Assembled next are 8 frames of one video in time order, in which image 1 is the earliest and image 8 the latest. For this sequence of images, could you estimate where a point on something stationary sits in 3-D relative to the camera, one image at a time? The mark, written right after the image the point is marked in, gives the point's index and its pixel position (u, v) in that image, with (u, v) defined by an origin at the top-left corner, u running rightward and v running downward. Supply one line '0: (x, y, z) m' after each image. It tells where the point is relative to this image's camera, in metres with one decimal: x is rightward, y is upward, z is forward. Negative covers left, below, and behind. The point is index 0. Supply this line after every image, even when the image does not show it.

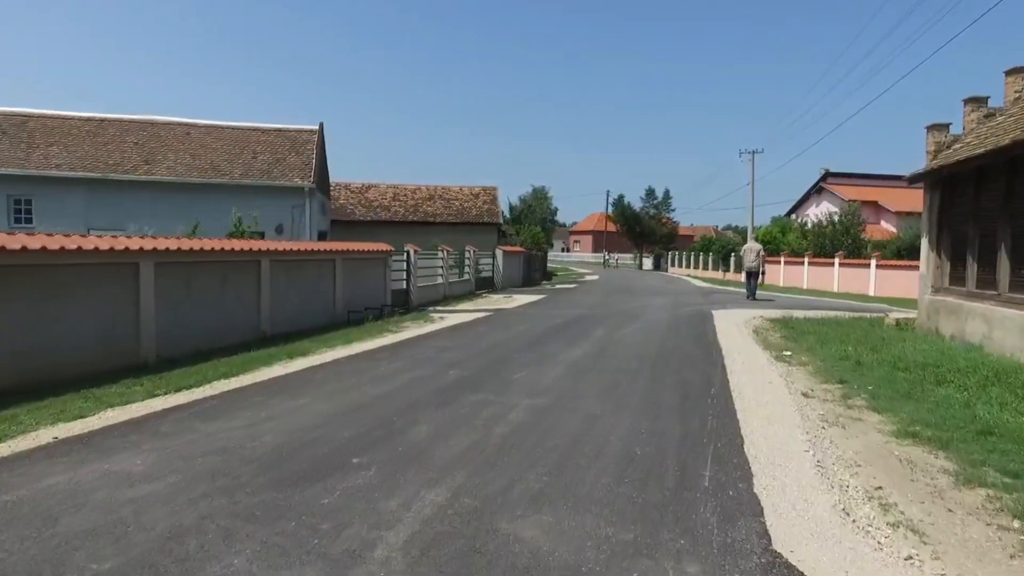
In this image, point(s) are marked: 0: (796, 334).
0: (+6.5, -1.1, +15.5) m
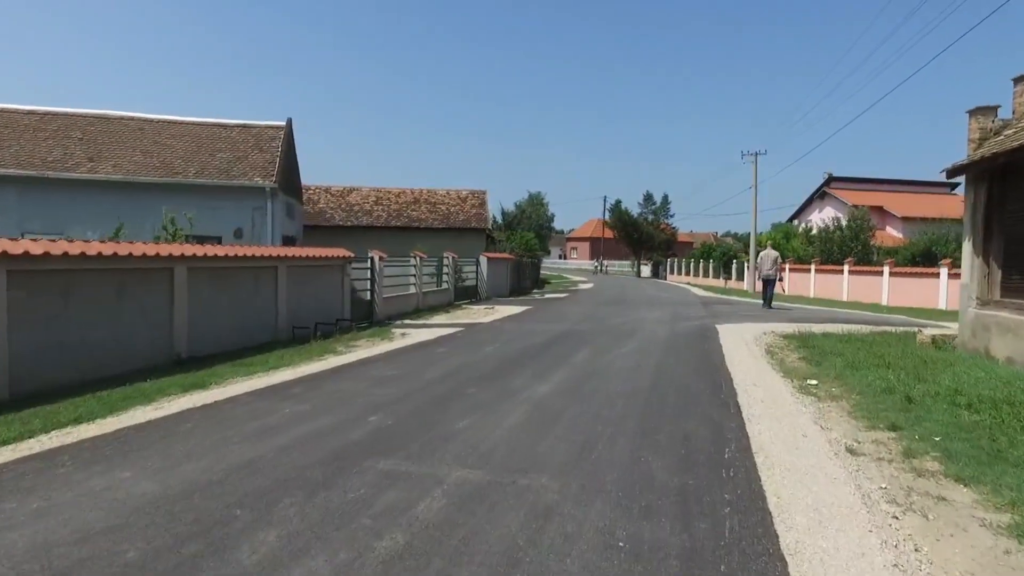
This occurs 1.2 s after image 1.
0: (+5.9, -1.3, +13.0) m
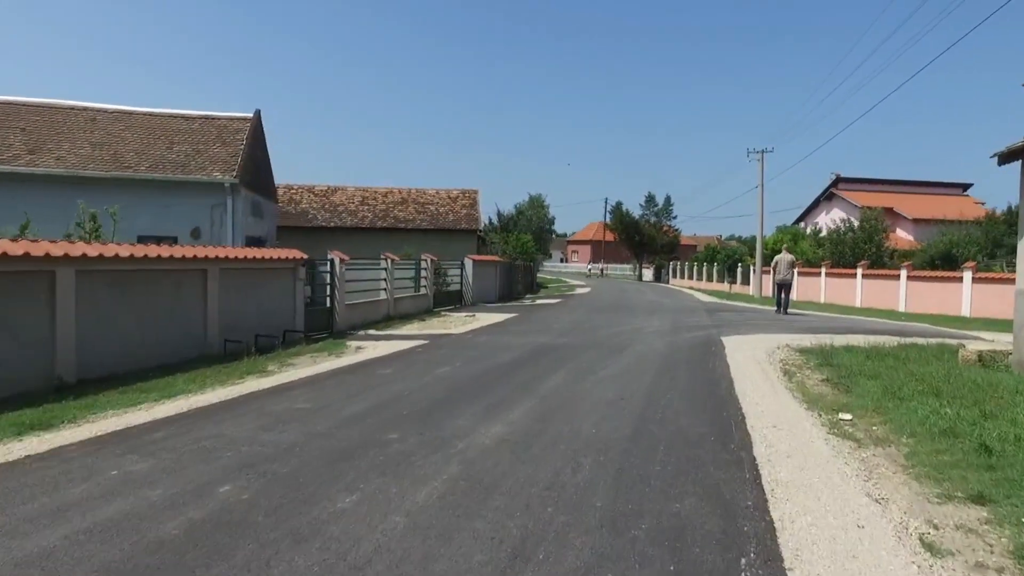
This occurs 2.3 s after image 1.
0: (+5.3, -1.4, +10.7) m
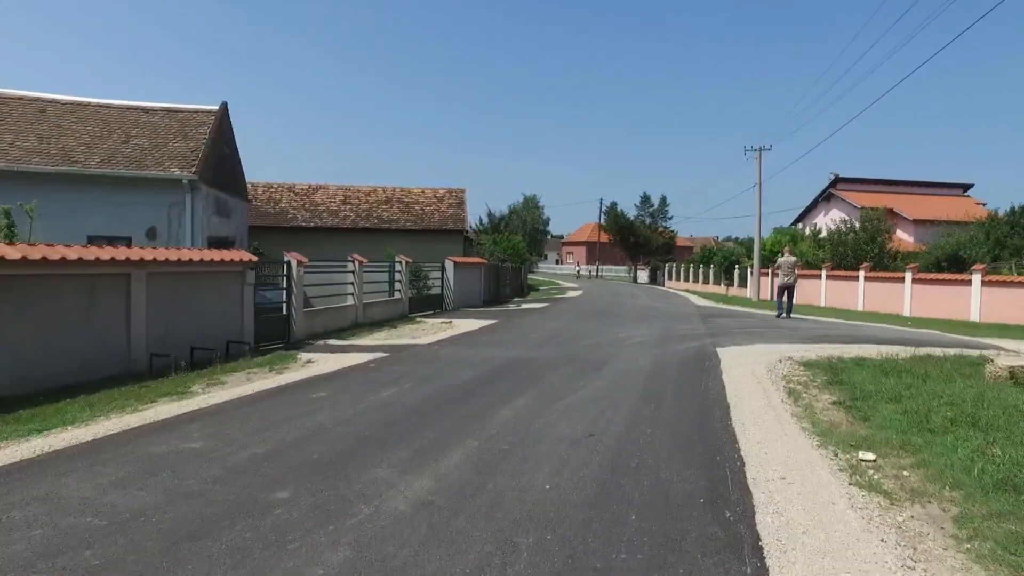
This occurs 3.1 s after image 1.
0: (+4.7, -1.6, +9.1) m
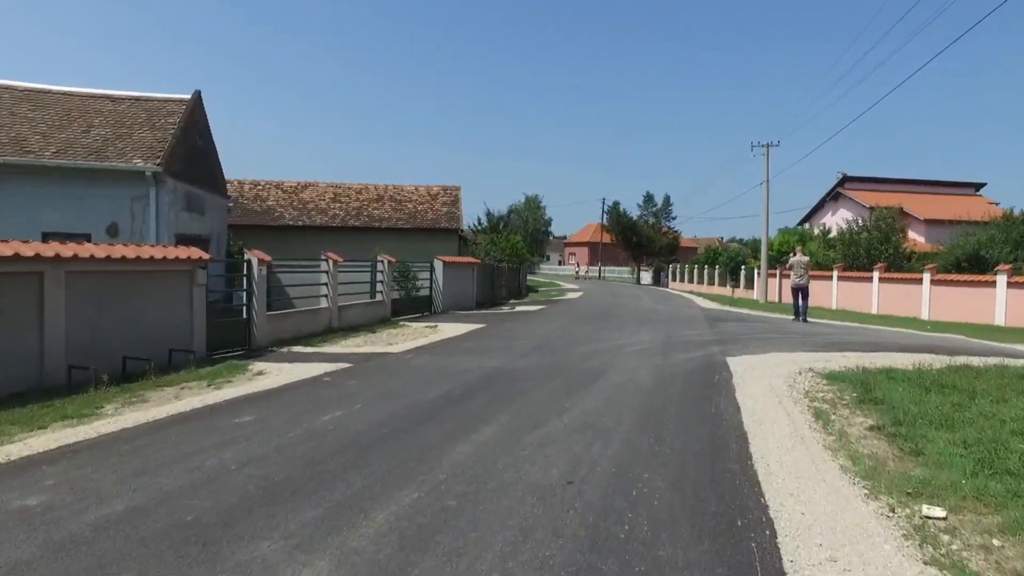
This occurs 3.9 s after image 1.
0: (+4.4, -1.6, +7.5) m
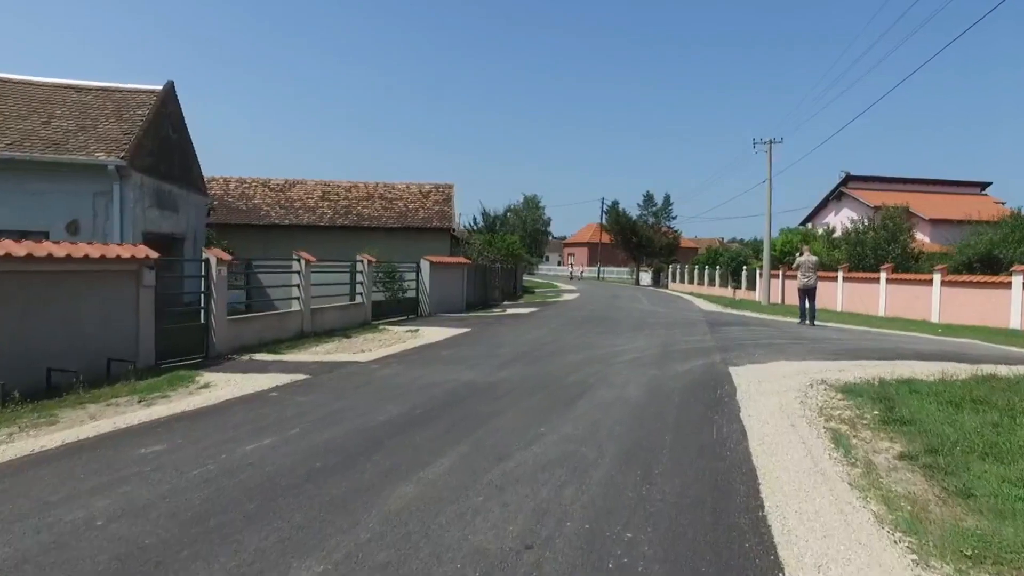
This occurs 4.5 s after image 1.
0: (+4.0, -1.6, +6.2) m
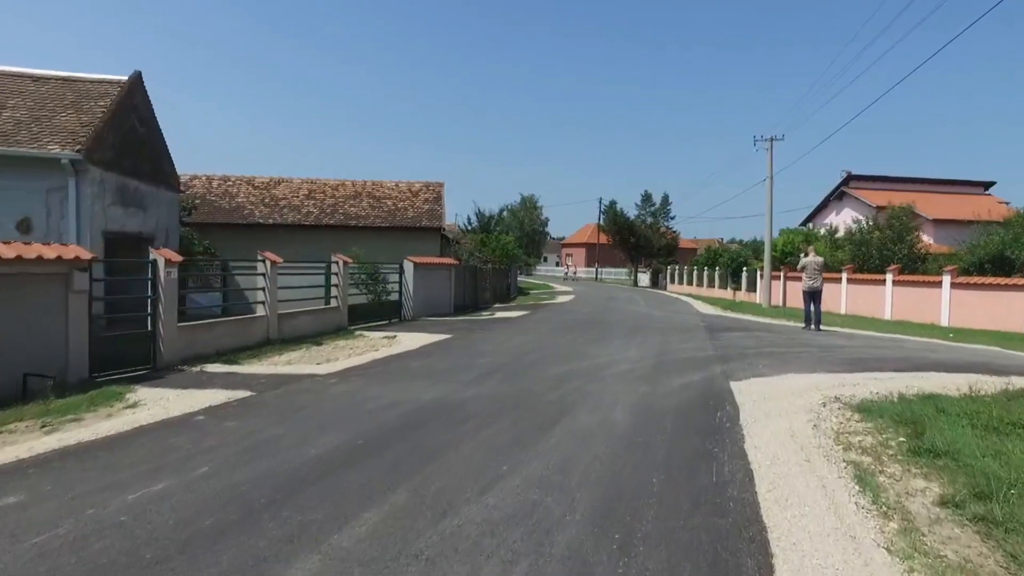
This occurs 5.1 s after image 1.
0: (+3.6, -1.7, +5.0) m
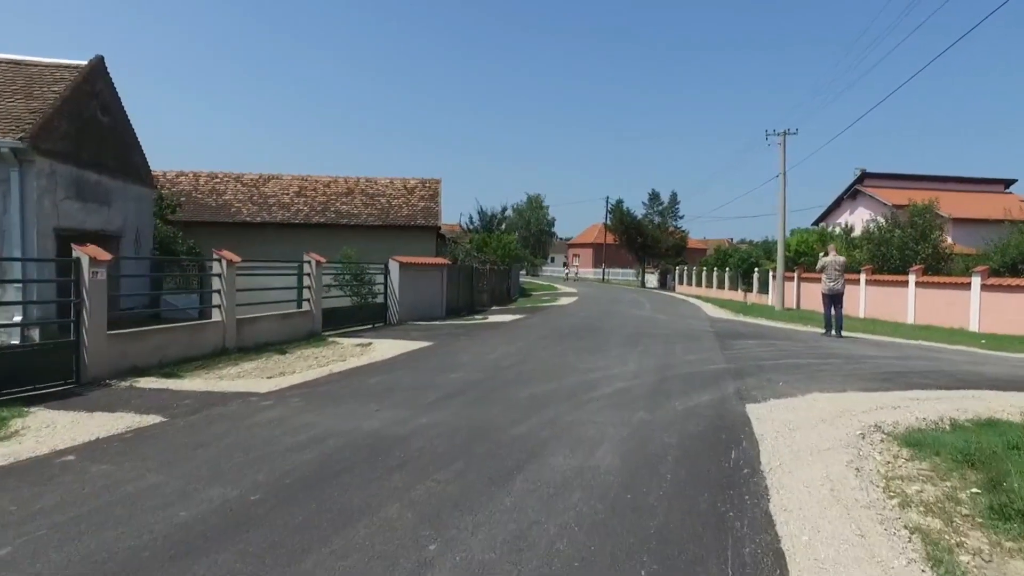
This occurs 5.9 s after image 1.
0: (+3.2, -1.7, +3.2) m
